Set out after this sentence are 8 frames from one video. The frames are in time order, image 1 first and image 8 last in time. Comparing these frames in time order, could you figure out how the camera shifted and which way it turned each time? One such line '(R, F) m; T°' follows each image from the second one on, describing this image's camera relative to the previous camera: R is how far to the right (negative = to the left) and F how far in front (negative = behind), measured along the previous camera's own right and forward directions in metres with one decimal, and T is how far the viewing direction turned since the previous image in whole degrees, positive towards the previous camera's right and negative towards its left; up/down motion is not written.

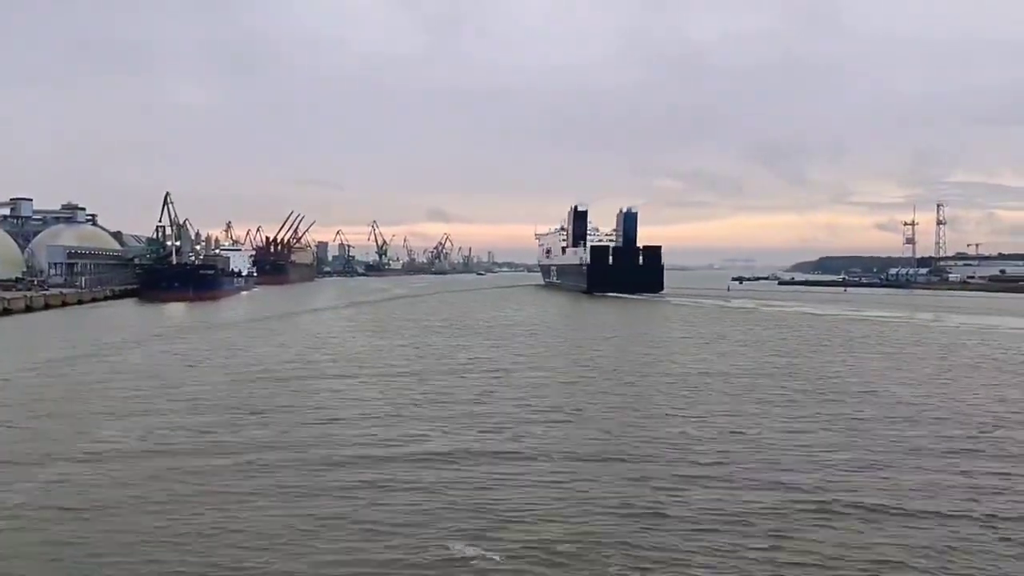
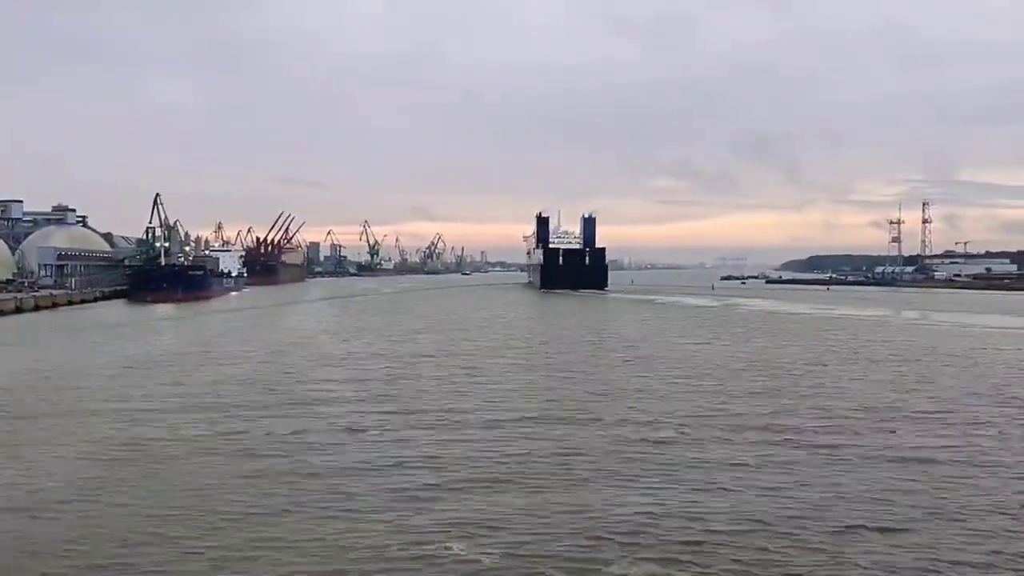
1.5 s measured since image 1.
(+0.3, -0.4) m; 0°
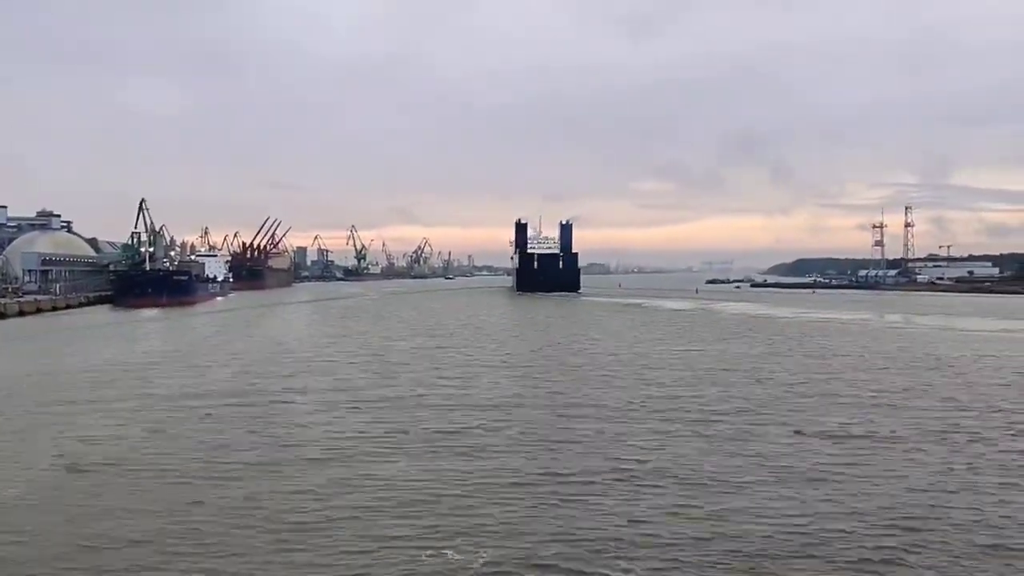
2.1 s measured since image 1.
(+0.1, -0.2) m; +1°
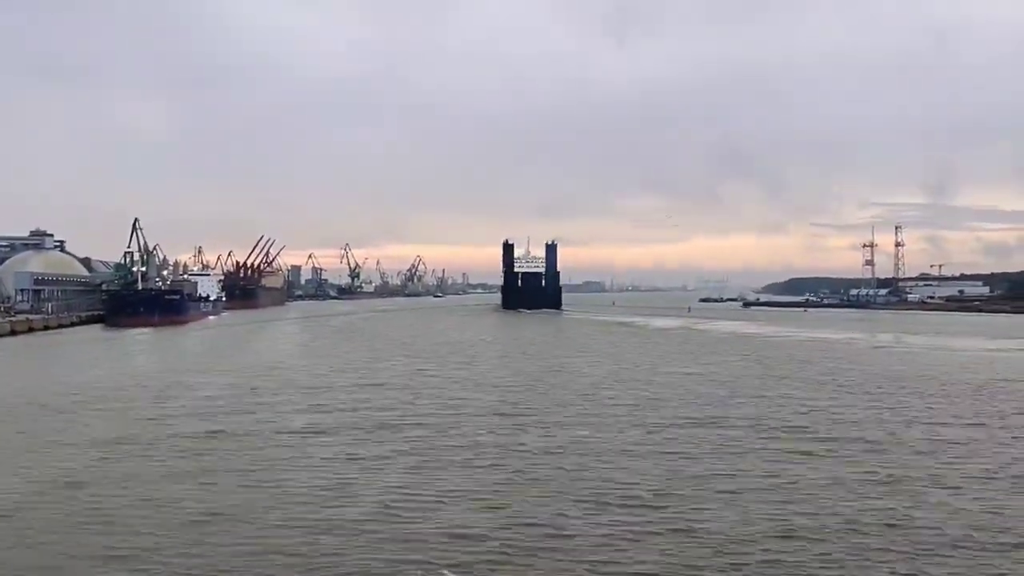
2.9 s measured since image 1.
(+0.1, -0.2) m; 0°
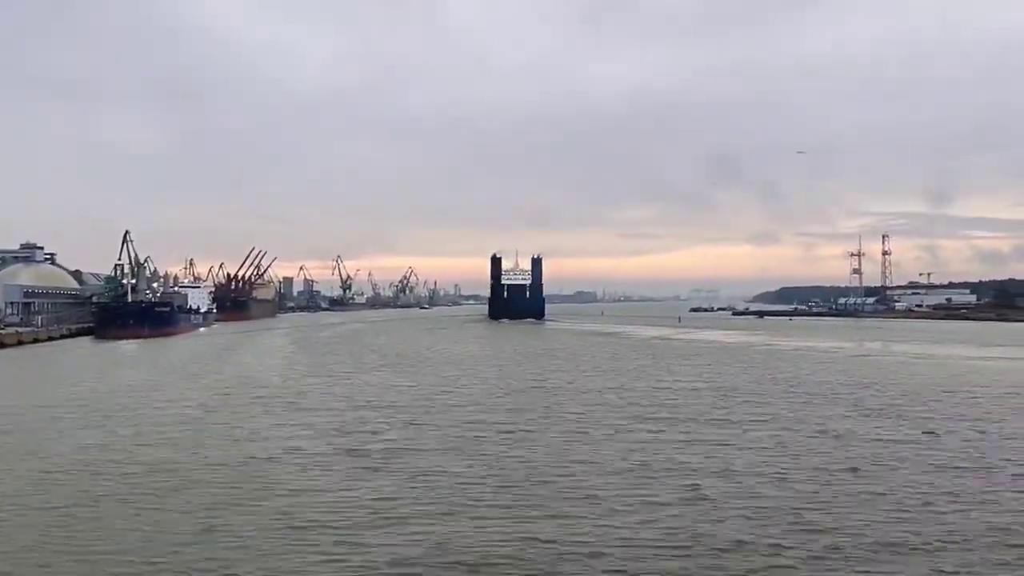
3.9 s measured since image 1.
(+0.2, -0.2) m; 0°
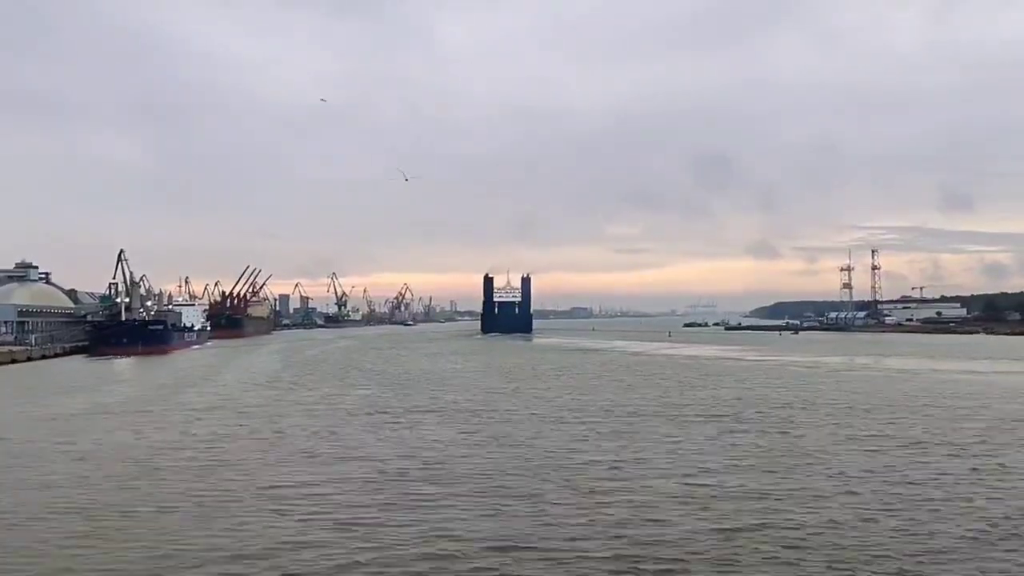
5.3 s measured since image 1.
(+0.3, -0.4) m; 0°
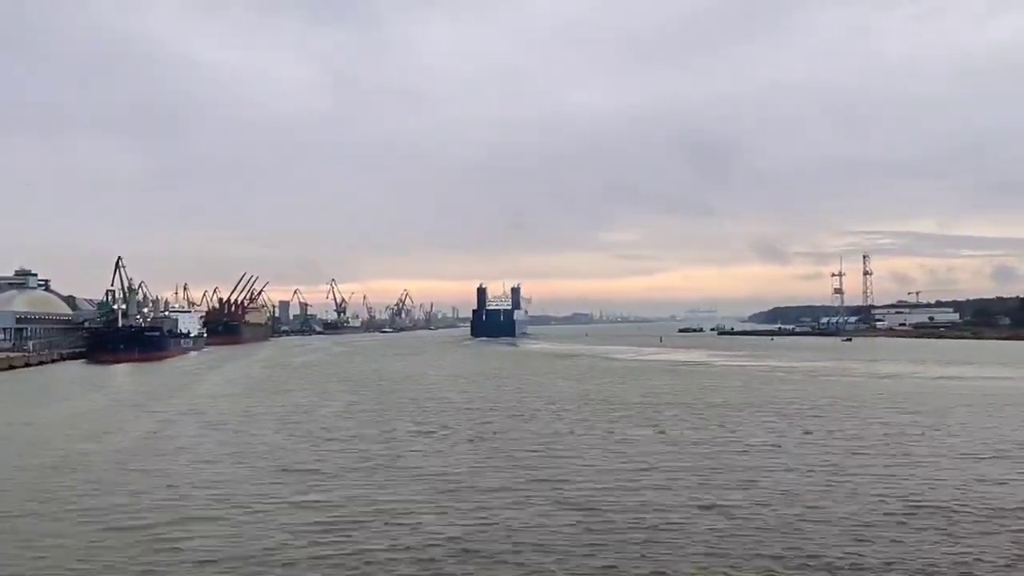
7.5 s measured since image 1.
(+0.4, -0.5) m; 0°
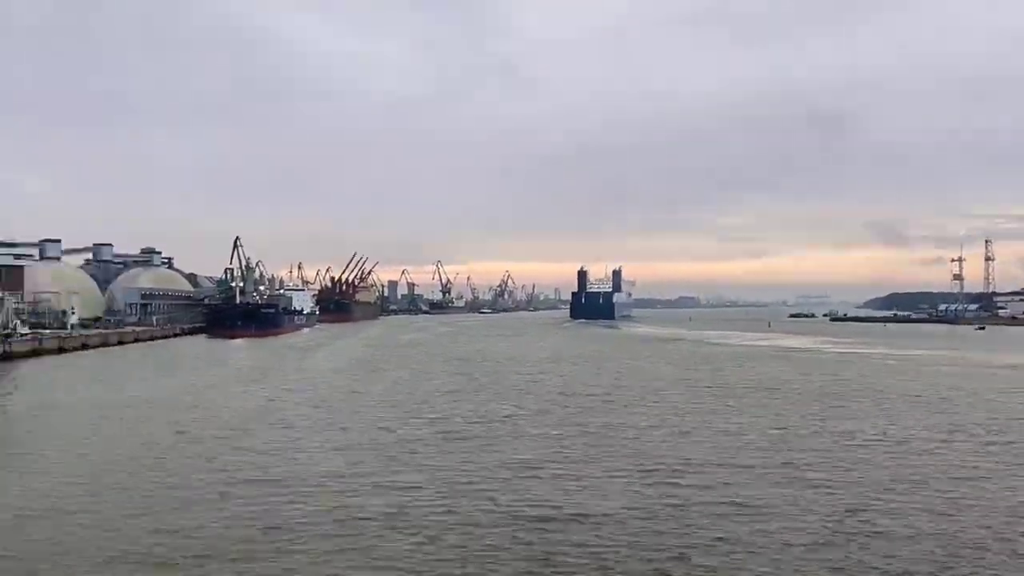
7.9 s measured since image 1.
(+0.1, -0.2) m; -6°
